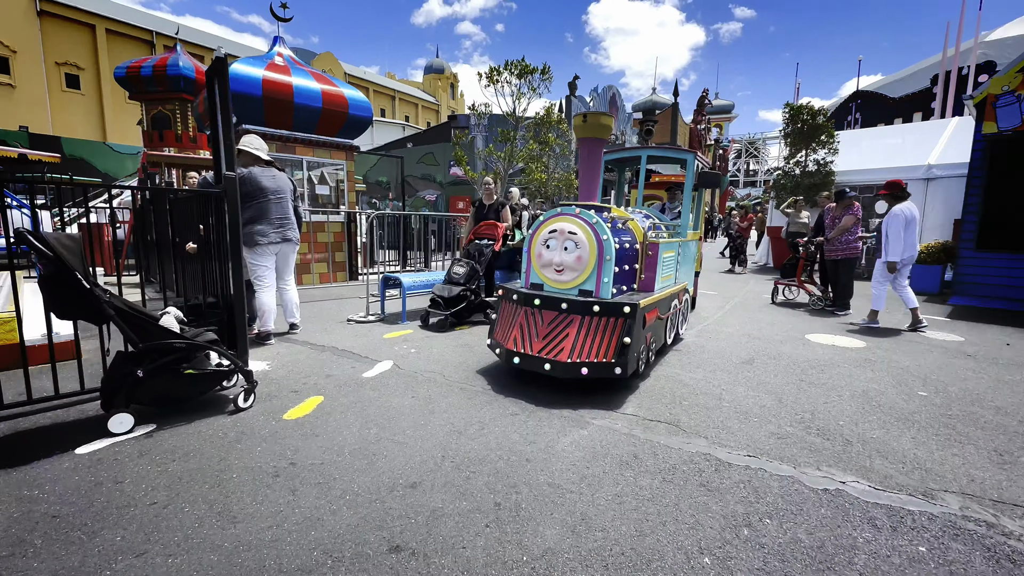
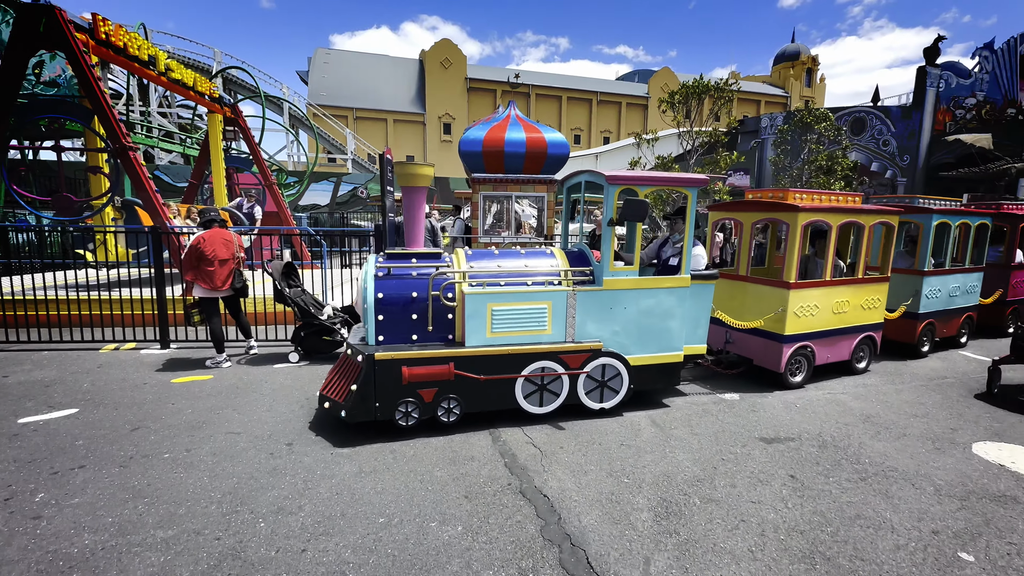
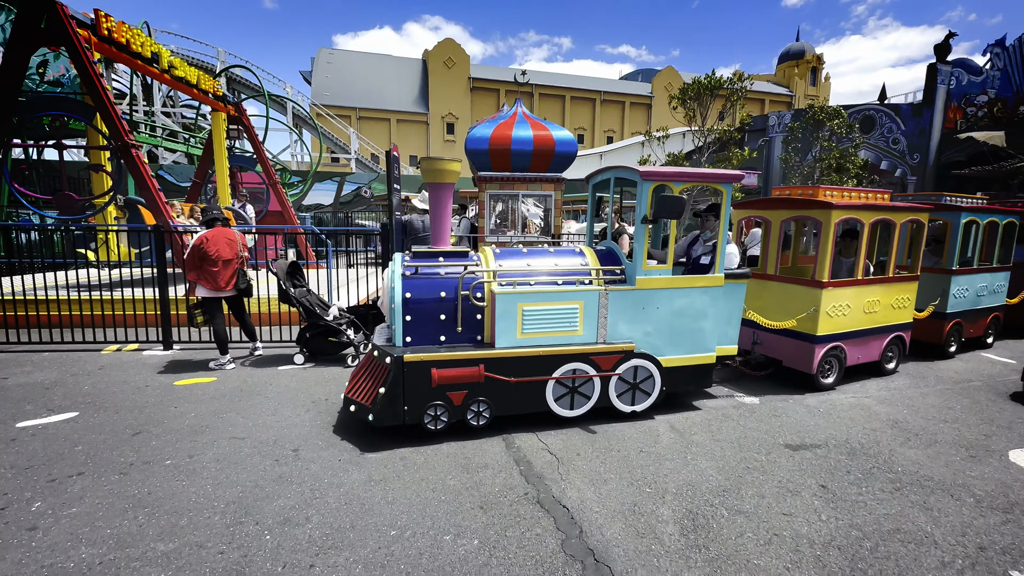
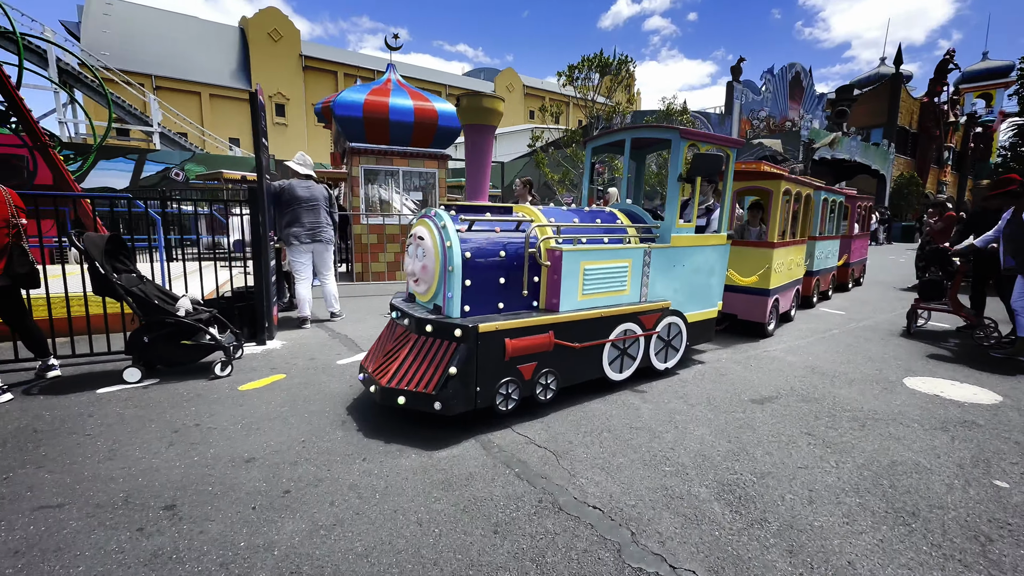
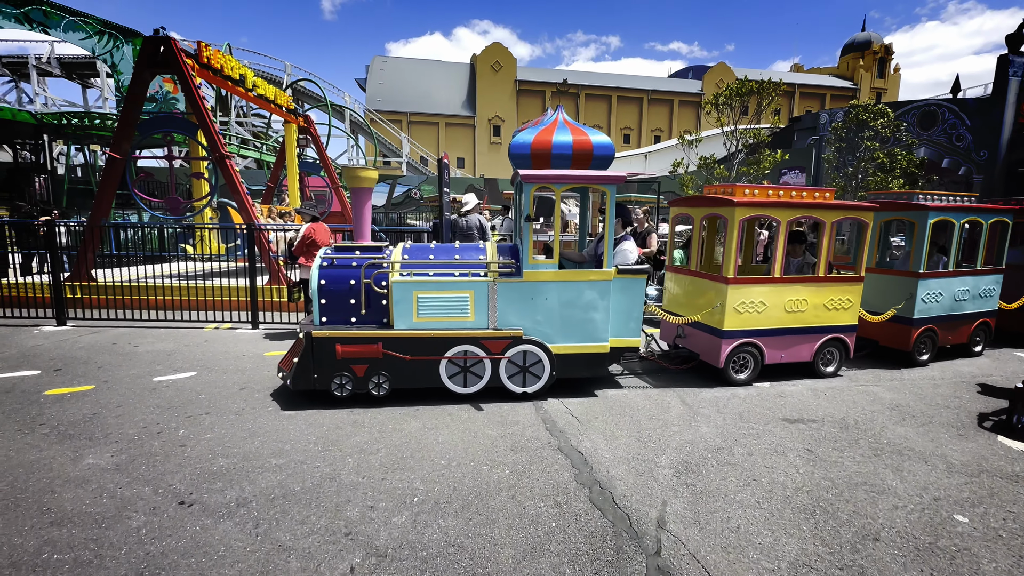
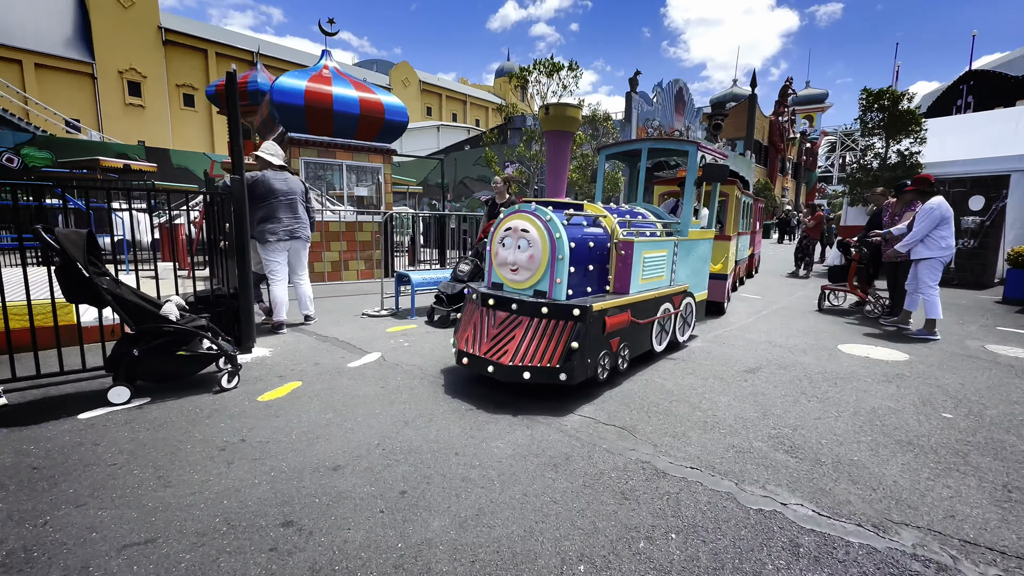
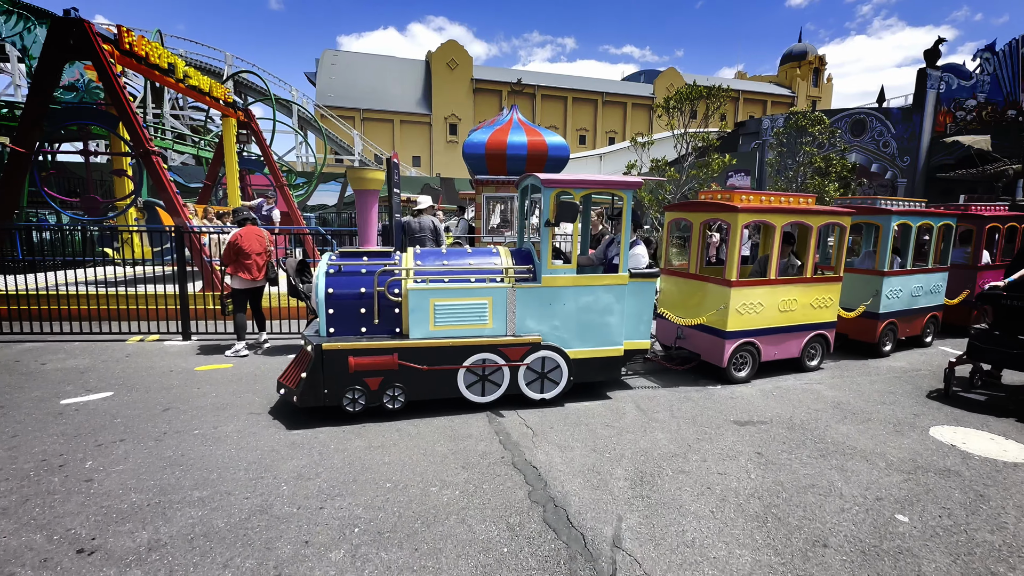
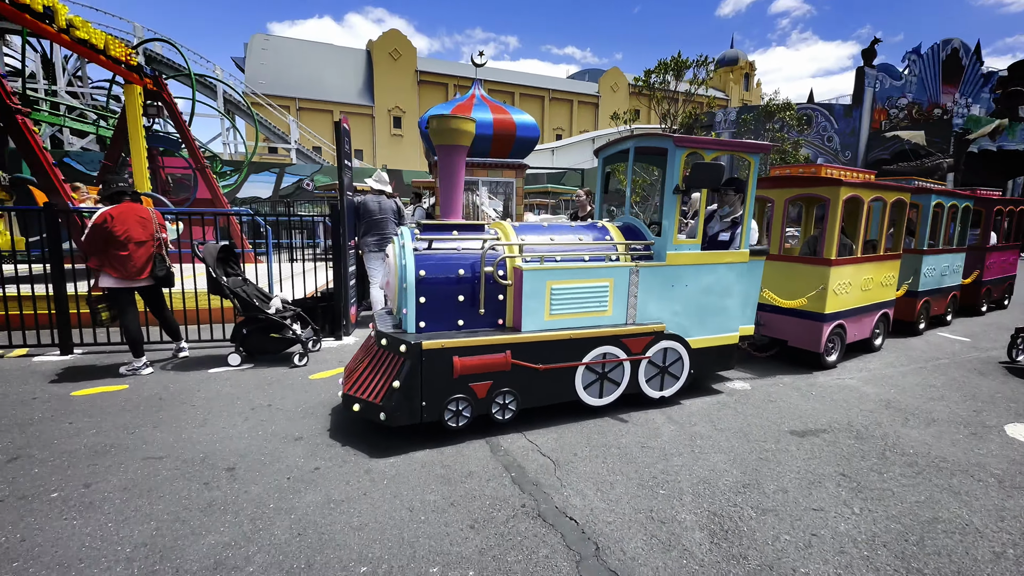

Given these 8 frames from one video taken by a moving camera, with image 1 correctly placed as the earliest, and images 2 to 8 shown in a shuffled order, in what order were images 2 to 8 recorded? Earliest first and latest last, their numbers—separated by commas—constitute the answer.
6, 4, 8, 3, 2, 7, 5
